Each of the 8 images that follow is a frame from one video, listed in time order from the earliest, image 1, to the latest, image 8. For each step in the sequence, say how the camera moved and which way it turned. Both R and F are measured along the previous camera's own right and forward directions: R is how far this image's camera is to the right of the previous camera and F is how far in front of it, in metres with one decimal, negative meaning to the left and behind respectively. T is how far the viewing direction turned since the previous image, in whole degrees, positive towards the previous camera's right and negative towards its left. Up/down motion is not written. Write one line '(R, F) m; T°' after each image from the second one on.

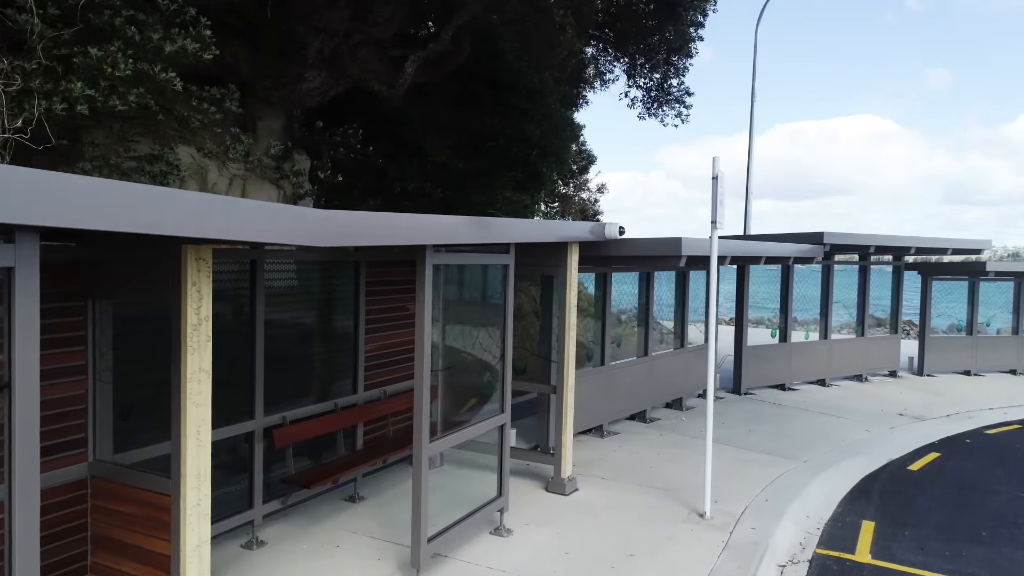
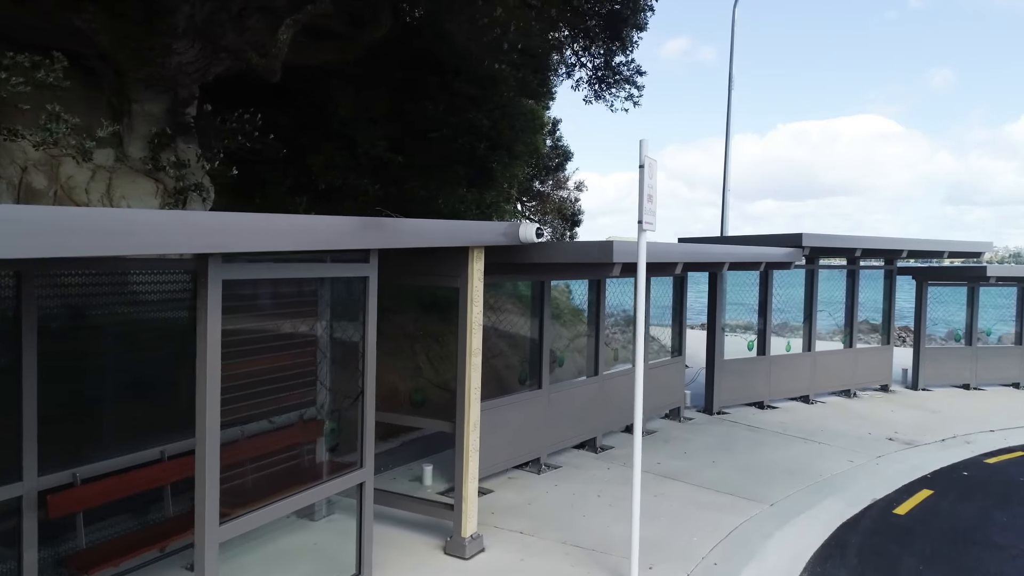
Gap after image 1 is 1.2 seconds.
(+0.6, +1.1) m; 0°
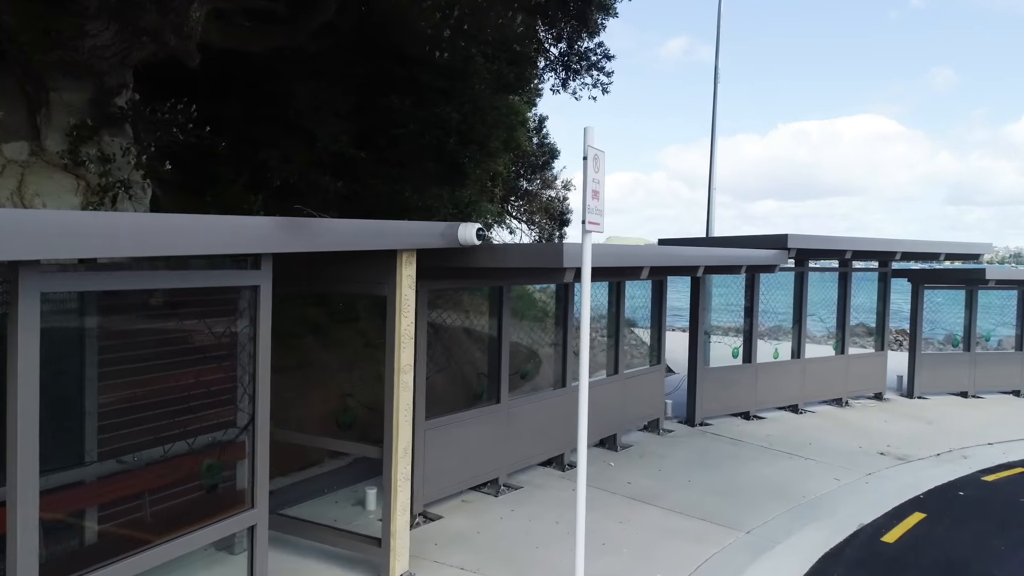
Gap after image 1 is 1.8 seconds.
(+0.3, +0.5) m; 0°
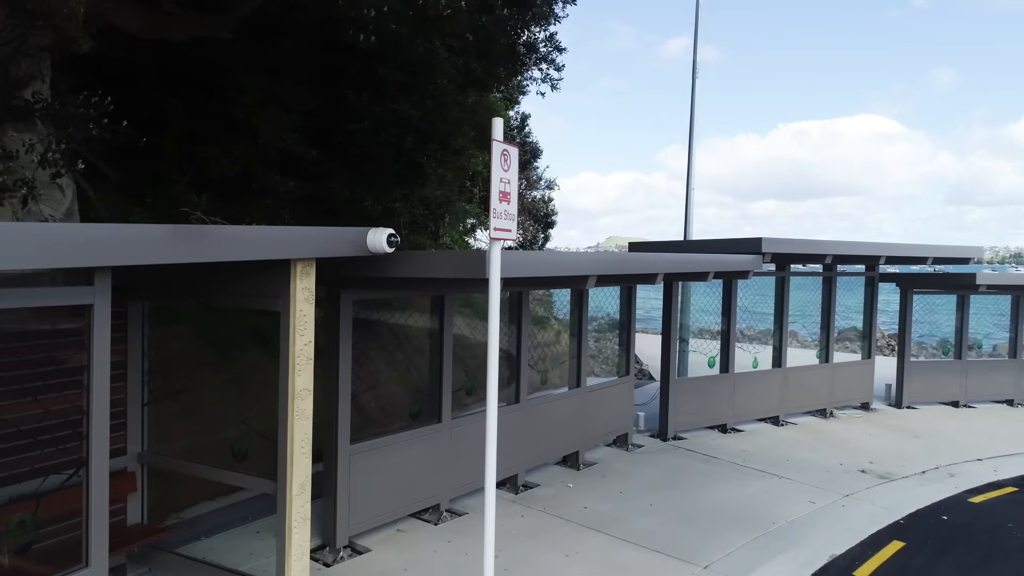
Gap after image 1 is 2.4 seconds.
(+0.4, +0.5) m; 0°
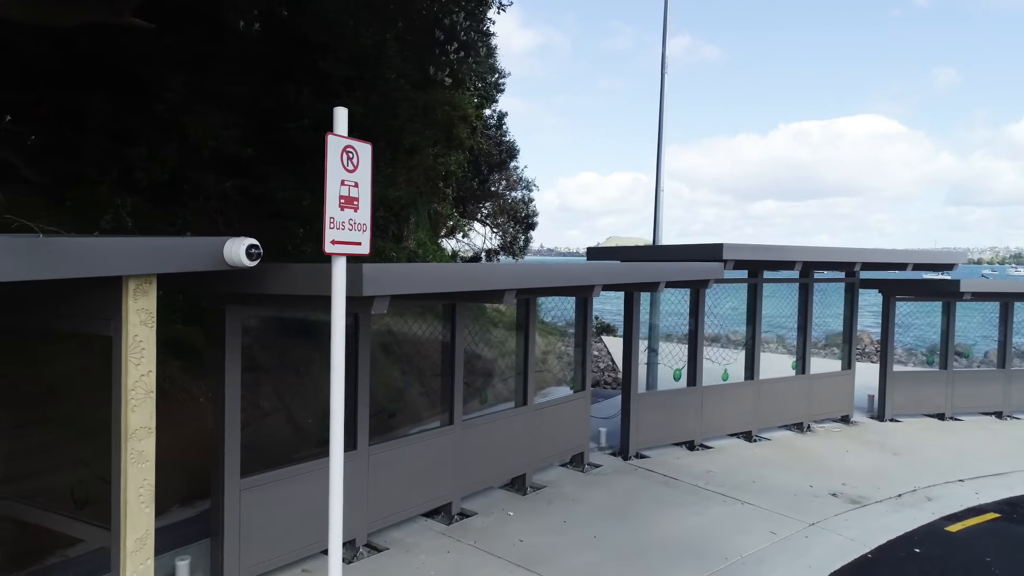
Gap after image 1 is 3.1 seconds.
(+0.4, +0.5) m; 0°
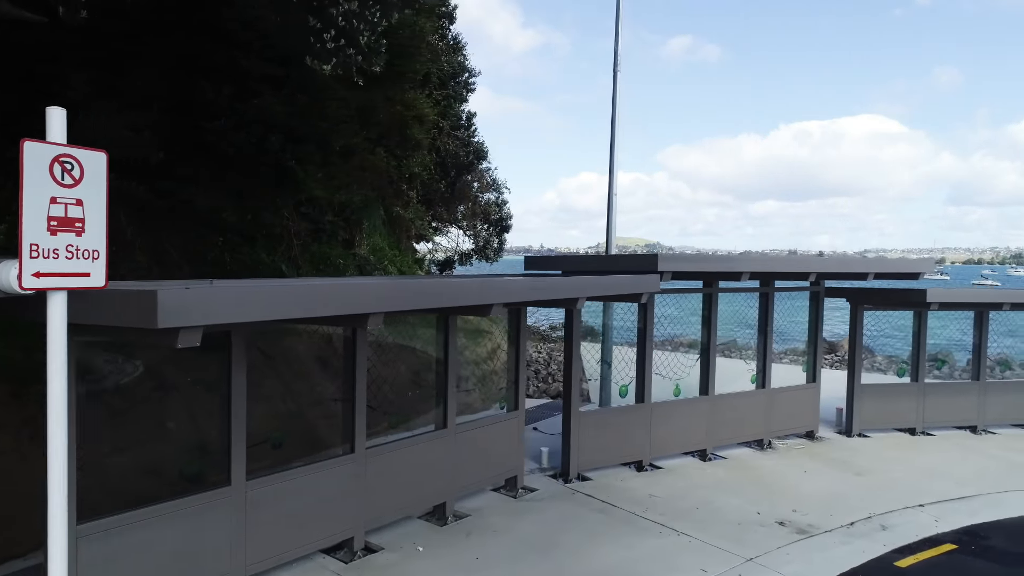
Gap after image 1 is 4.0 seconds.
(+0.6, +0.5) m; 0°
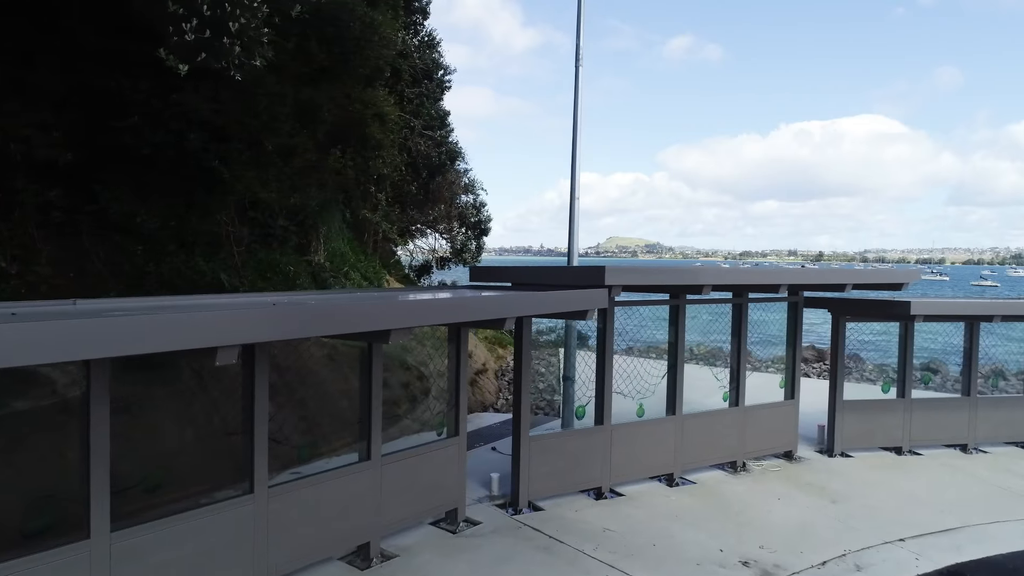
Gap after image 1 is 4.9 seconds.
(+0.4, +0.6) m; 0°
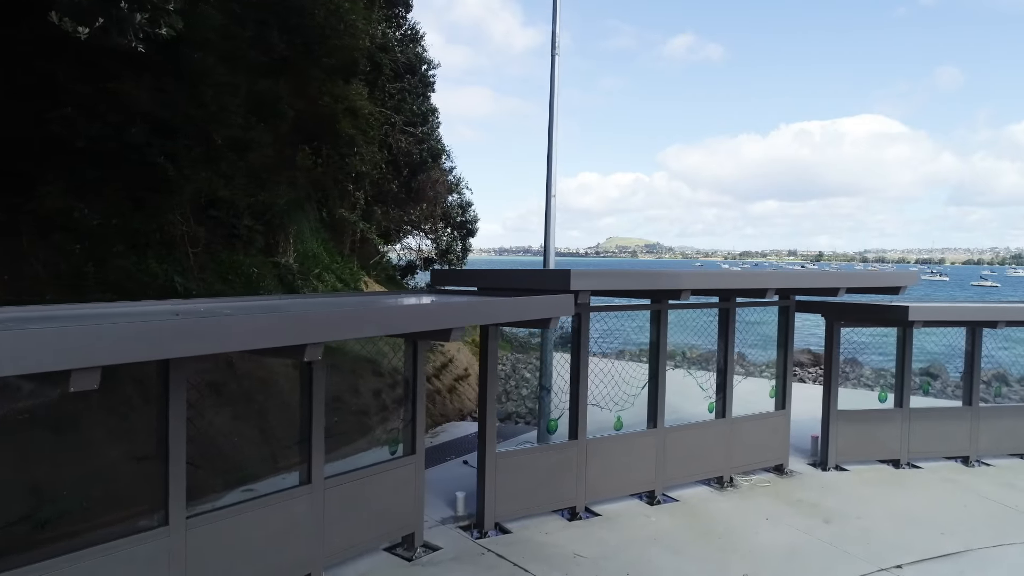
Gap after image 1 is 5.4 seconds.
(+0.3, +0.5) m; 0°
